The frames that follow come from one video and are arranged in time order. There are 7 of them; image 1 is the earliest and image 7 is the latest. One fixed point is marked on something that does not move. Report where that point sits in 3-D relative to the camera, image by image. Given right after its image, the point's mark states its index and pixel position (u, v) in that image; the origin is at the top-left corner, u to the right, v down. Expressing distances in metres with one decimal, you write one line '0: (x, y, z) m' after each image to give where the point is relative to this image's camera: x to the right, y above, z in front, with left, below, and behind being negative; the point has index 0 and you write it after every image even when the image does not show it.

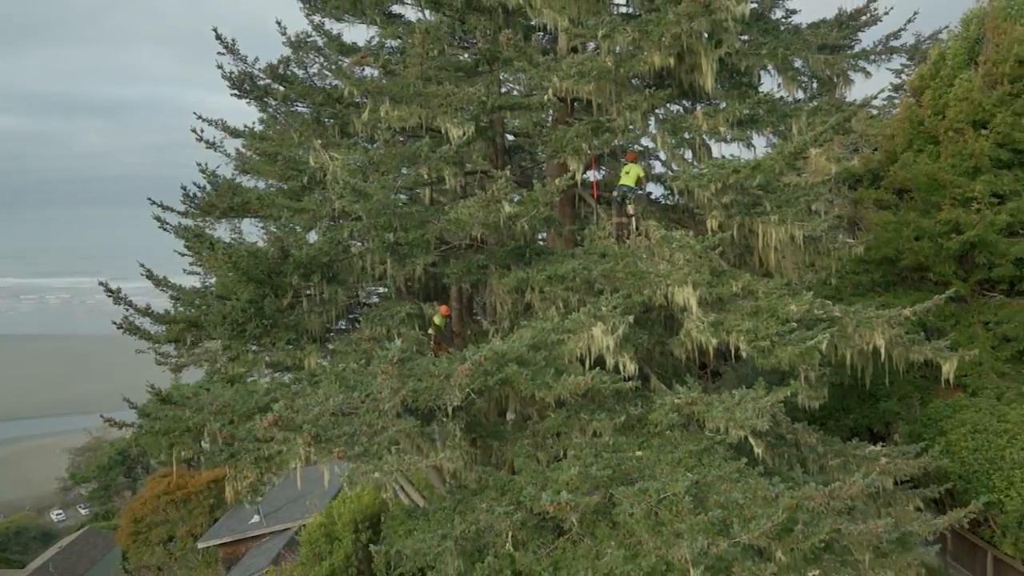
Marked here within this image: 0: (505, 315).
0: (-0.1, -0.2, +7.2) m
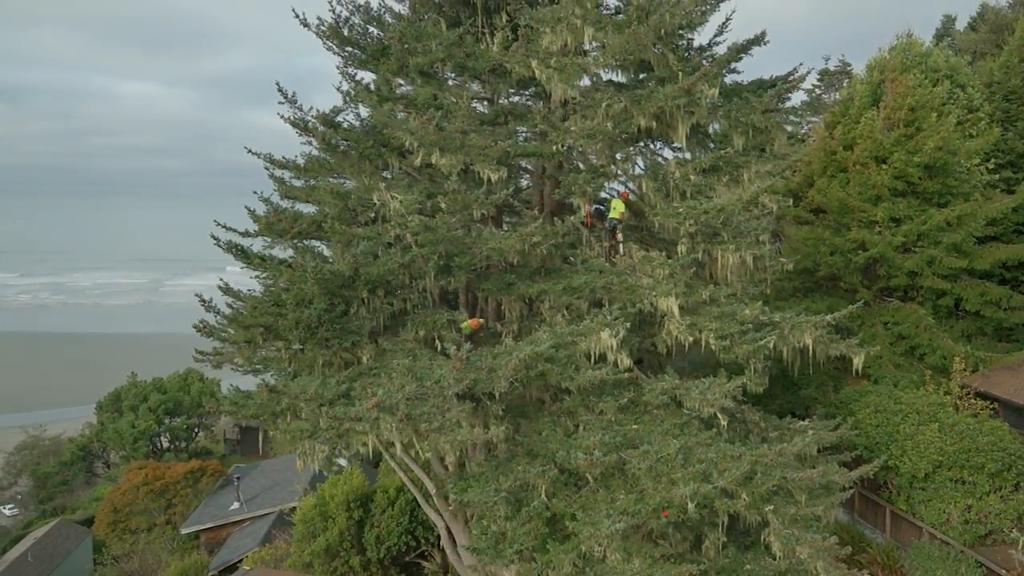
0: (0.0, -0.3, +8.9) m
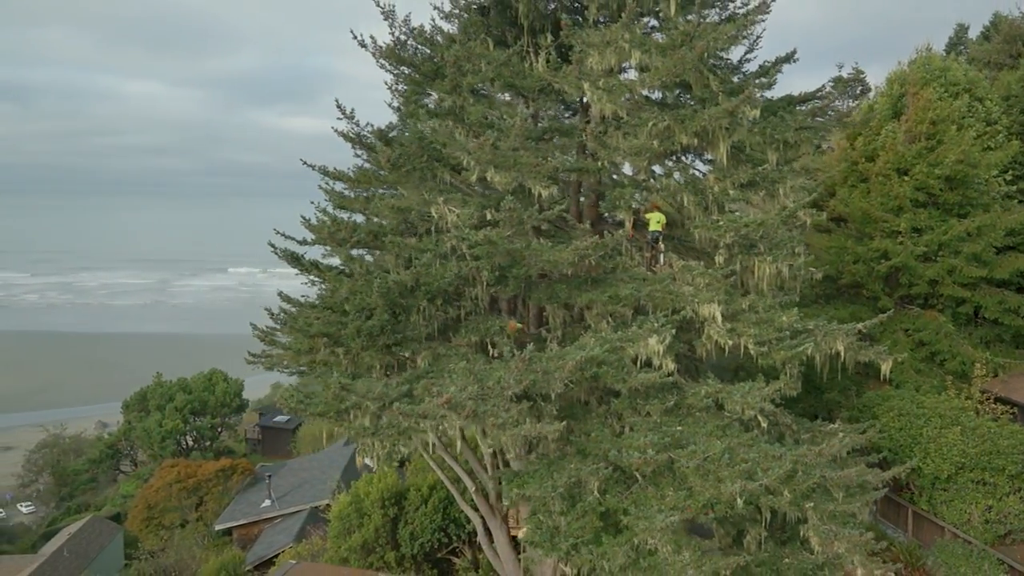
0: (+0.5, -0.4, +9.4) m
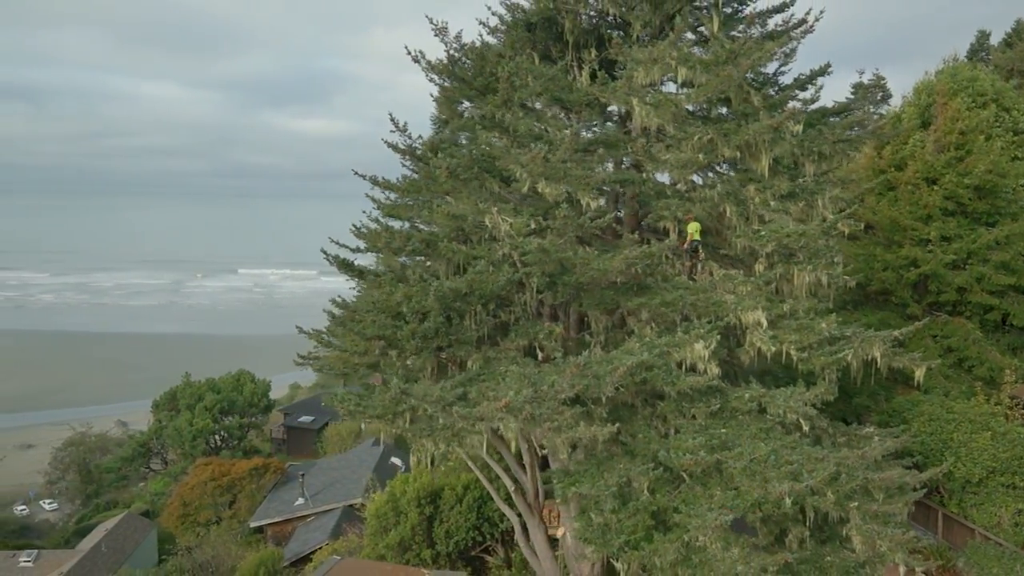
0: (+1.1, -0.5, +9.7) m
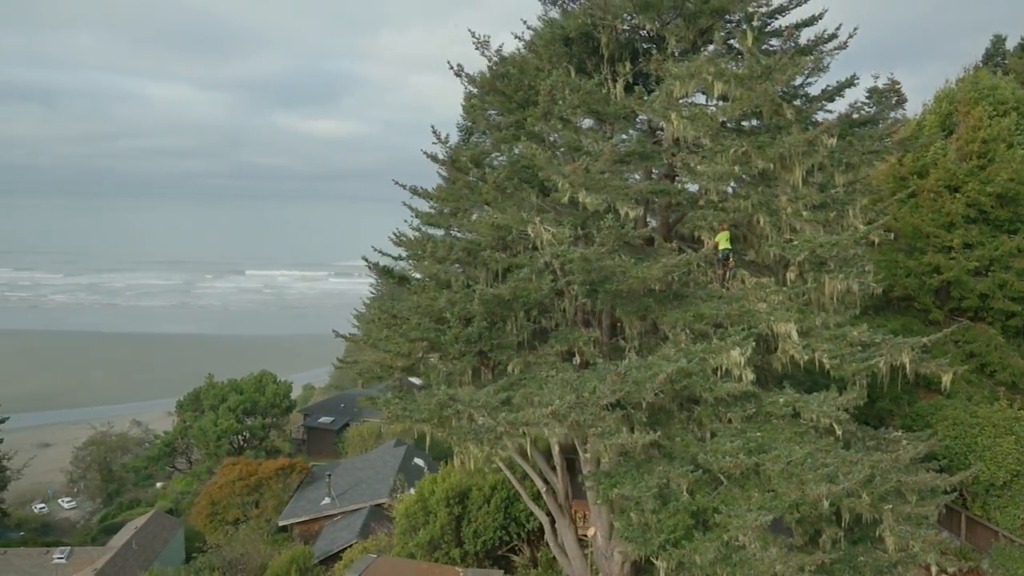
0: (+1.5, -0.6, +10.0) m
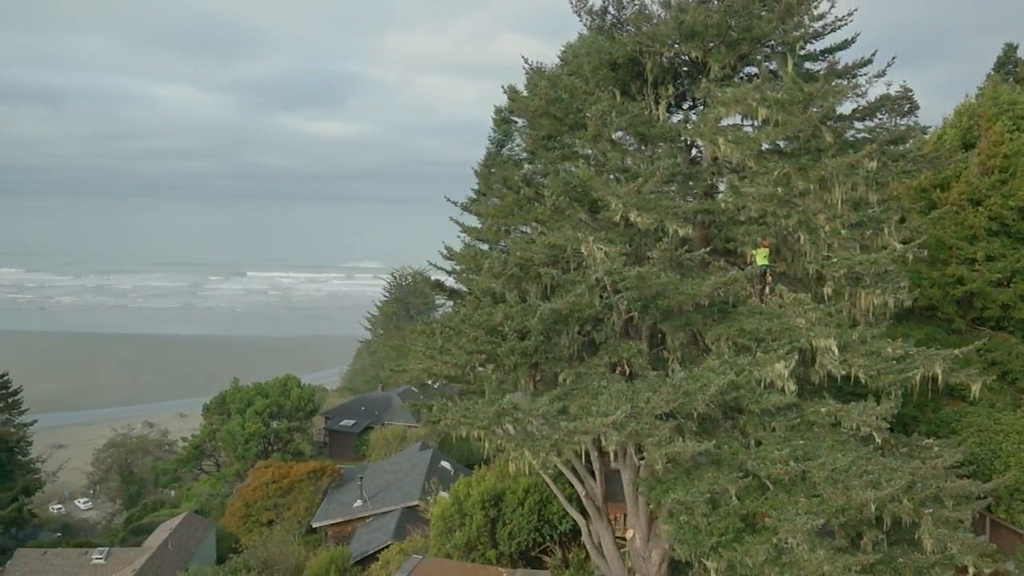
0: (+2.1, -0.7, +10.5) m
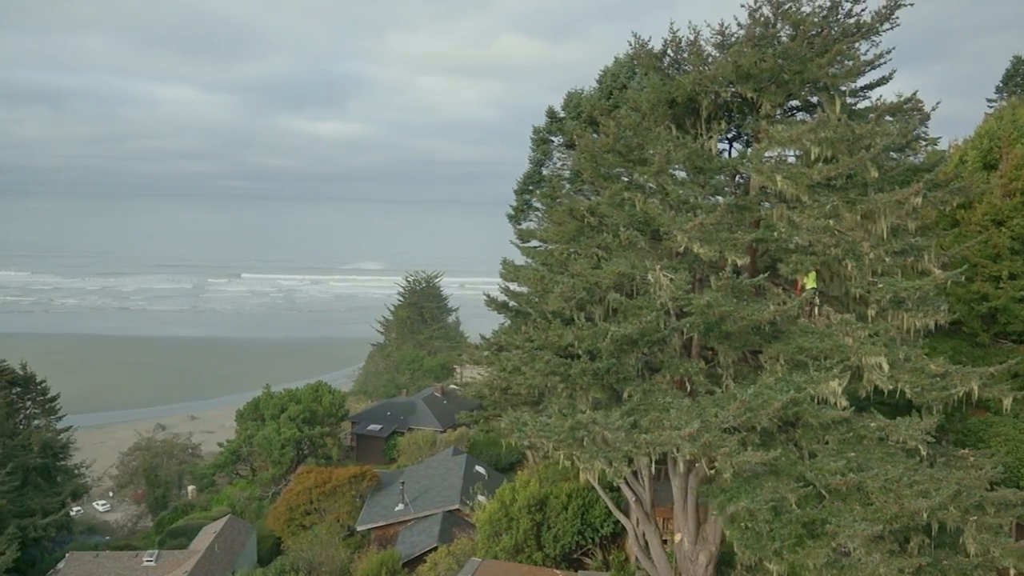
0: (+3.0, -1.0, +11.3) m
